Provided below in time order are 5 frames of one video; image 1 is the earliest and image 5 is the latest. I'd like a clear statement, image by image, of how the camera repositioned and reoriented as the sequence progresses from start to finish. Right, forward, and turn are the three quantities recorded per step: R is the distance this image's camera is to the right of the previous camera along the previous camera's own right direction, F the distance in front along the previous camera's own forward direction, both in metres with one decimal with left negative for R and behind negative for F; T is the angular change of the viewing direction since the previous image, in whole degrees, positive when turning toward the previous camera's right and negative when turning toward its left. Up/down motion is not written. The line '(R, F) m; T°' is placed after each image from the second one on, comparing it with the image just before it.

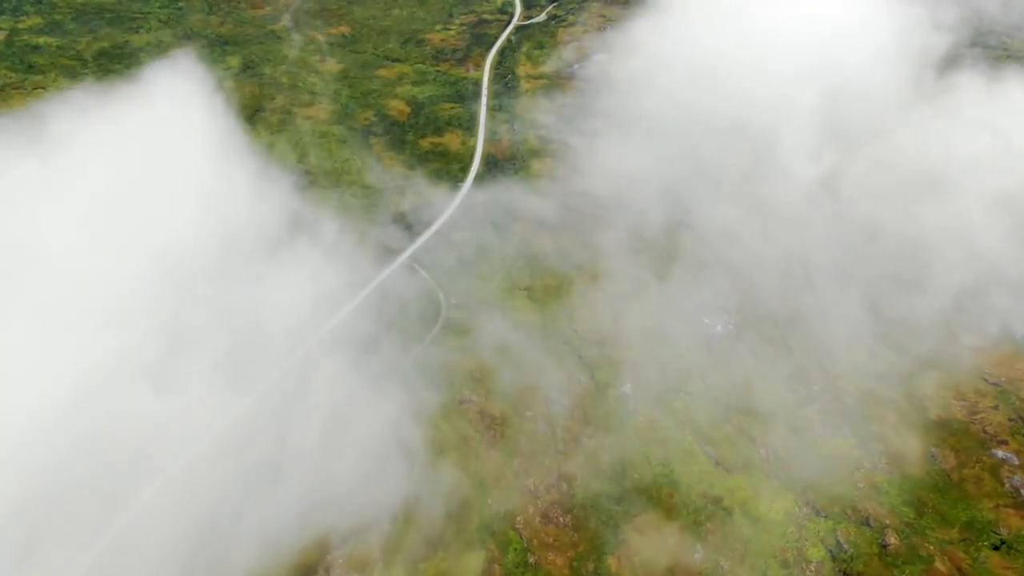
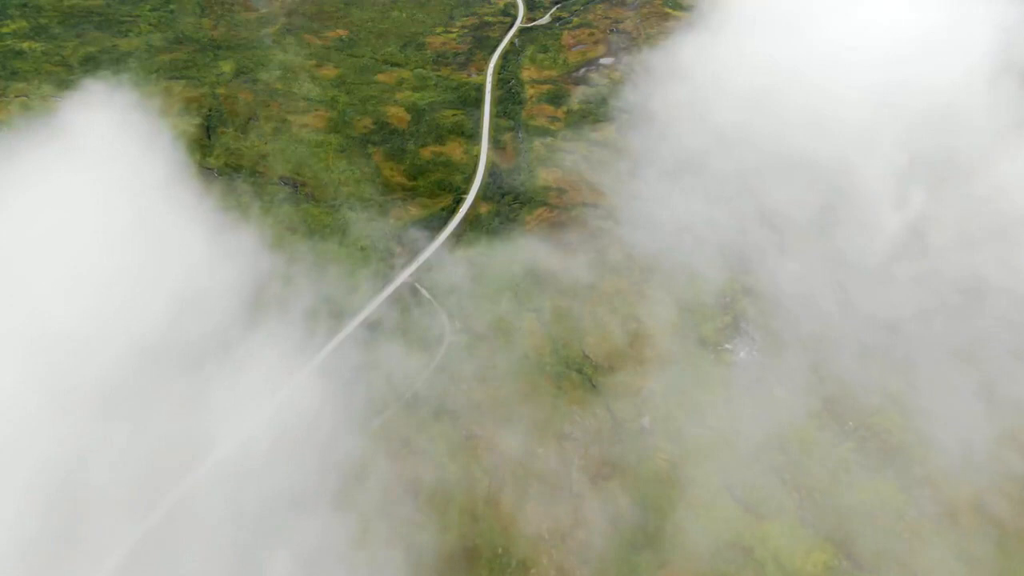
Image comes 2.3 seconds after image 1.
(-1.3, +6.8) m; 0°
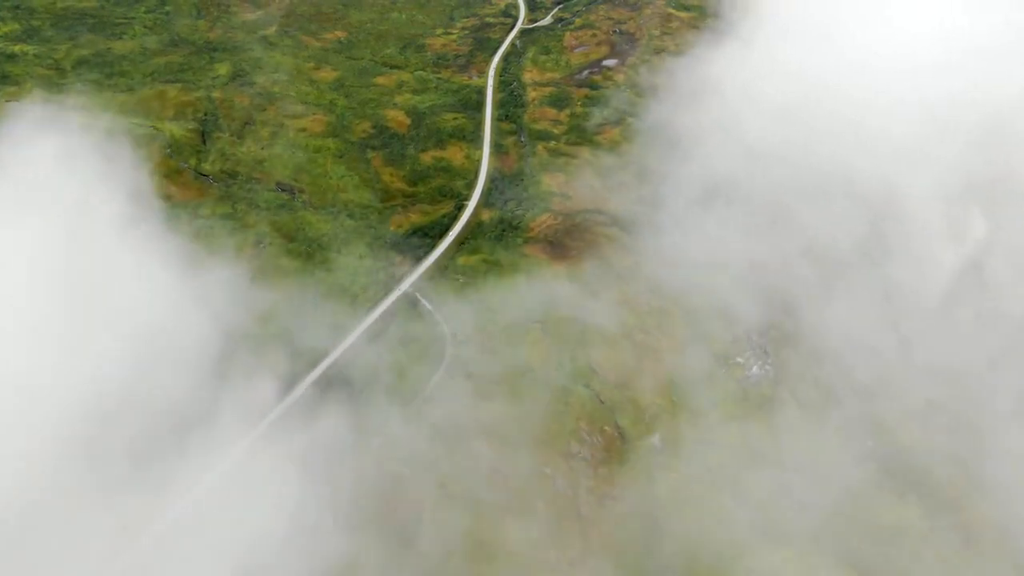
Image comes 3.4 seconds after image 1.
(-0.7, +3.3) m; 0°
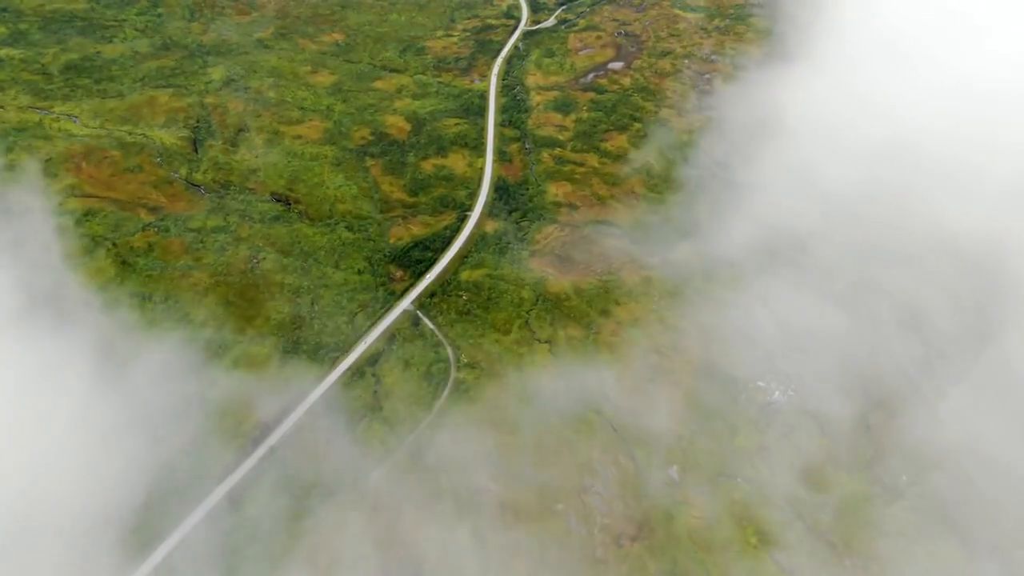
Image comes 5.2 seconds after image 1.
(-1.2, +5.4) m; 0°
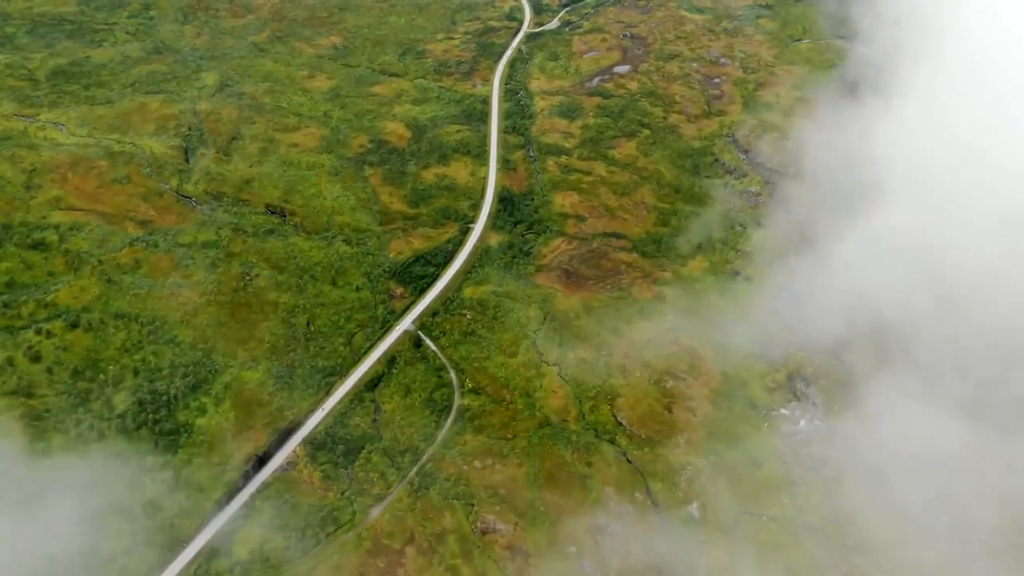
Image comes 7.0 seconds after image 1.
(-1.1, +5.3) m; 0°
